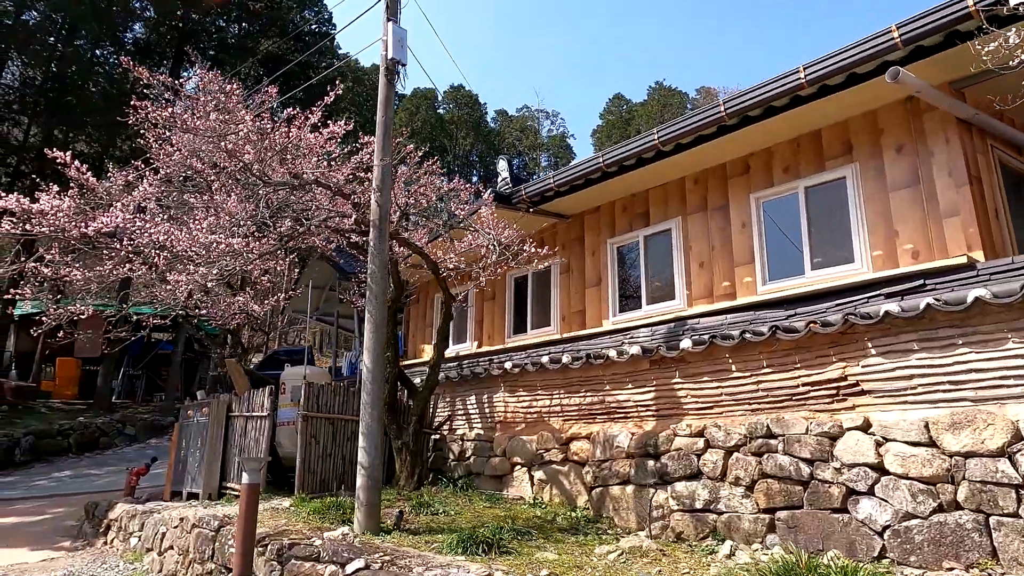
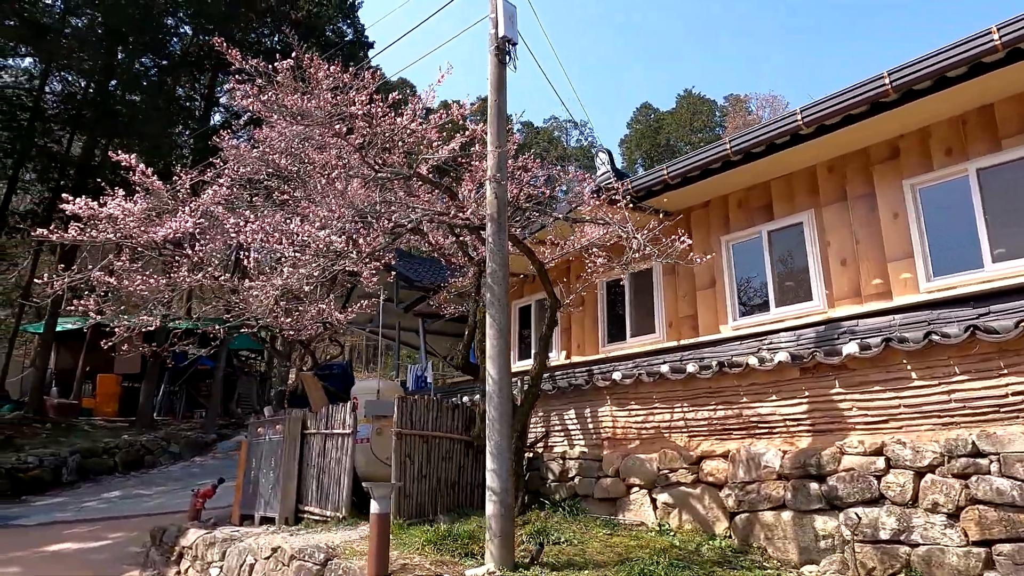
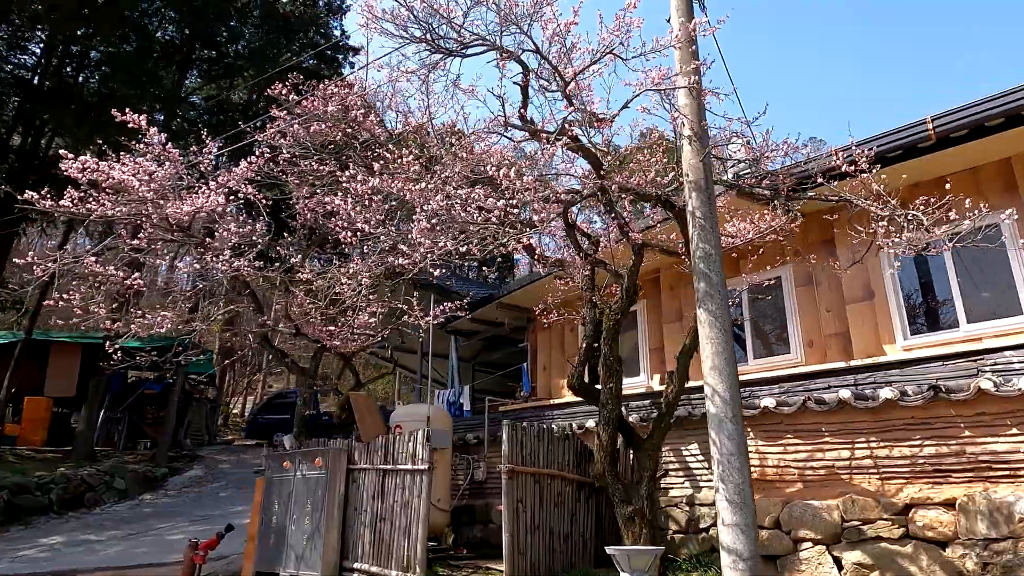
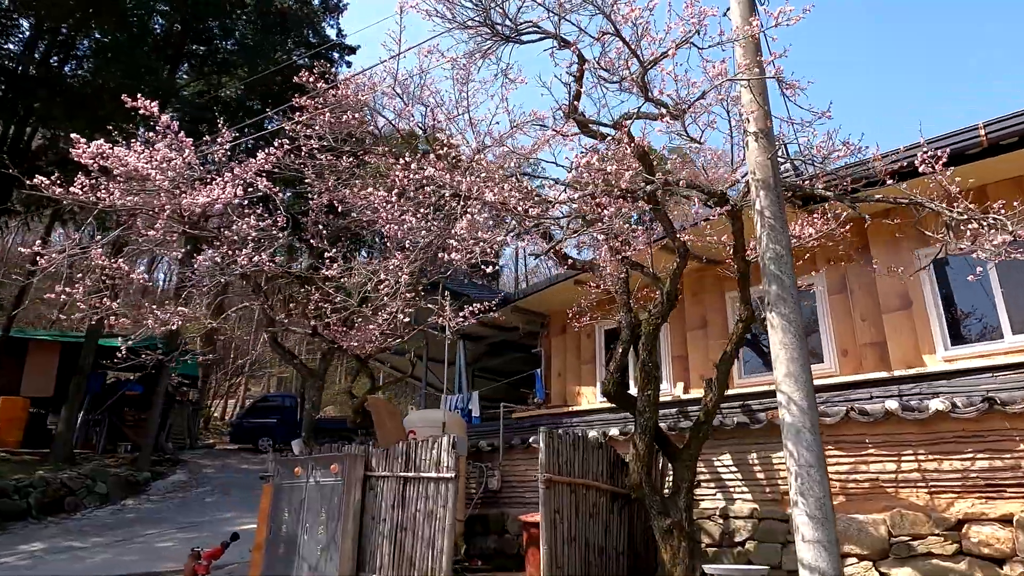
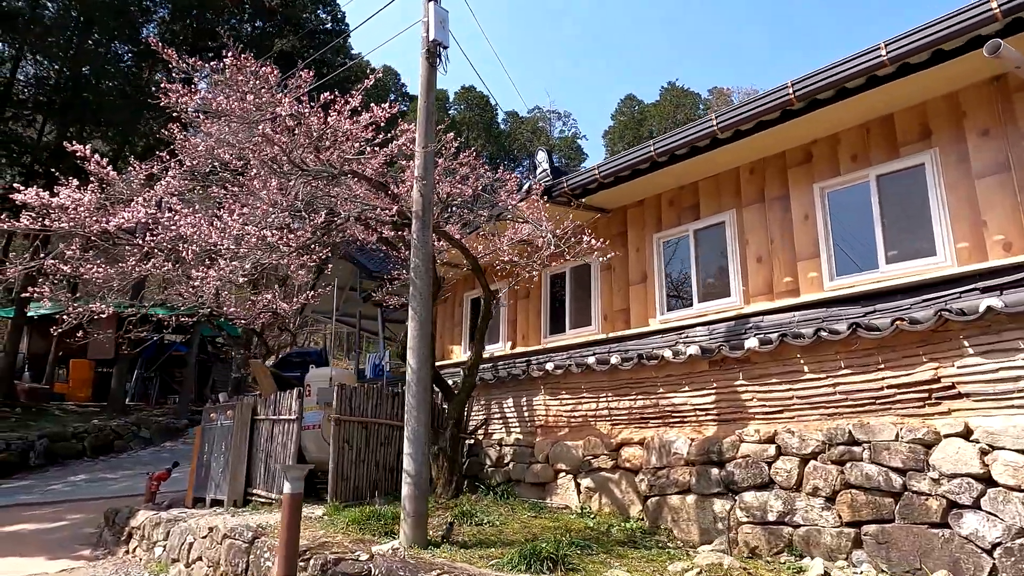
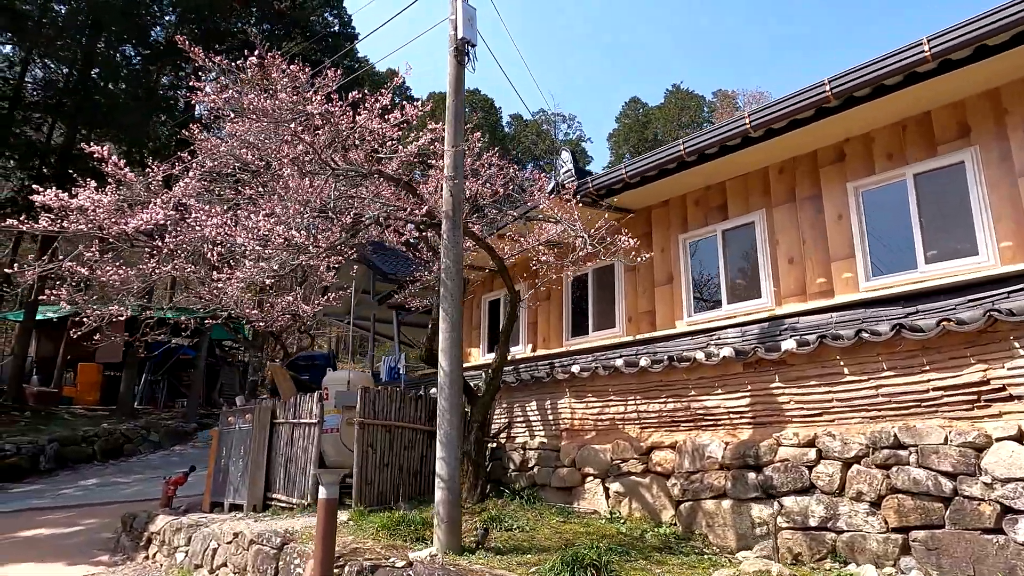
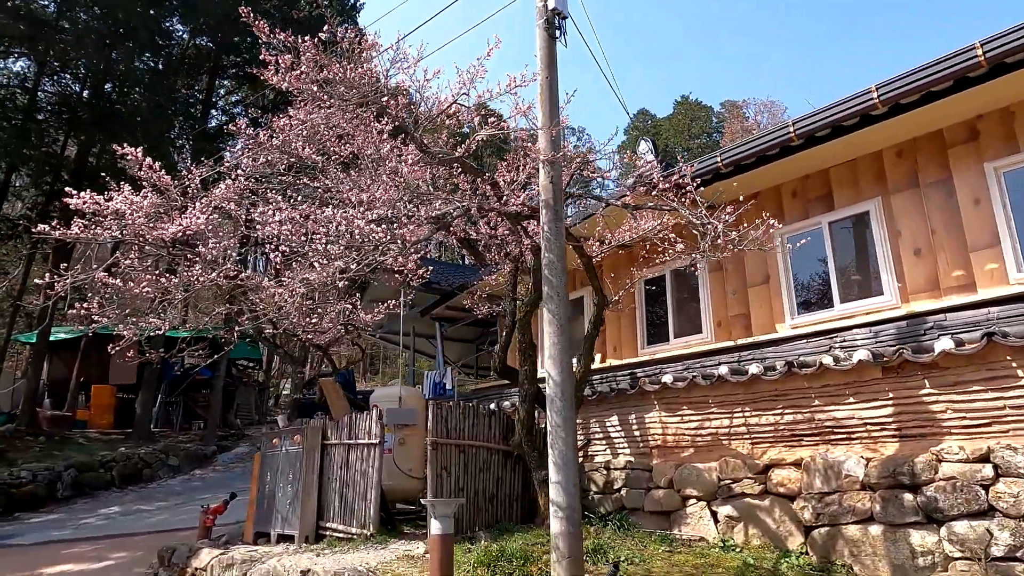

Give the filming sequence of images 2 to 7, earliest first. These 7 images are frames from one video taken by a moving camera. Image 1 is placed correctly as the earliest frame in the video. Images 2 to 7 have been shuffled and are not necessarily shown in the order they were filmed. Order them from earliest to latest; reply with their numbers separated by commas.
5, 6, 2, 7, 3, 4
